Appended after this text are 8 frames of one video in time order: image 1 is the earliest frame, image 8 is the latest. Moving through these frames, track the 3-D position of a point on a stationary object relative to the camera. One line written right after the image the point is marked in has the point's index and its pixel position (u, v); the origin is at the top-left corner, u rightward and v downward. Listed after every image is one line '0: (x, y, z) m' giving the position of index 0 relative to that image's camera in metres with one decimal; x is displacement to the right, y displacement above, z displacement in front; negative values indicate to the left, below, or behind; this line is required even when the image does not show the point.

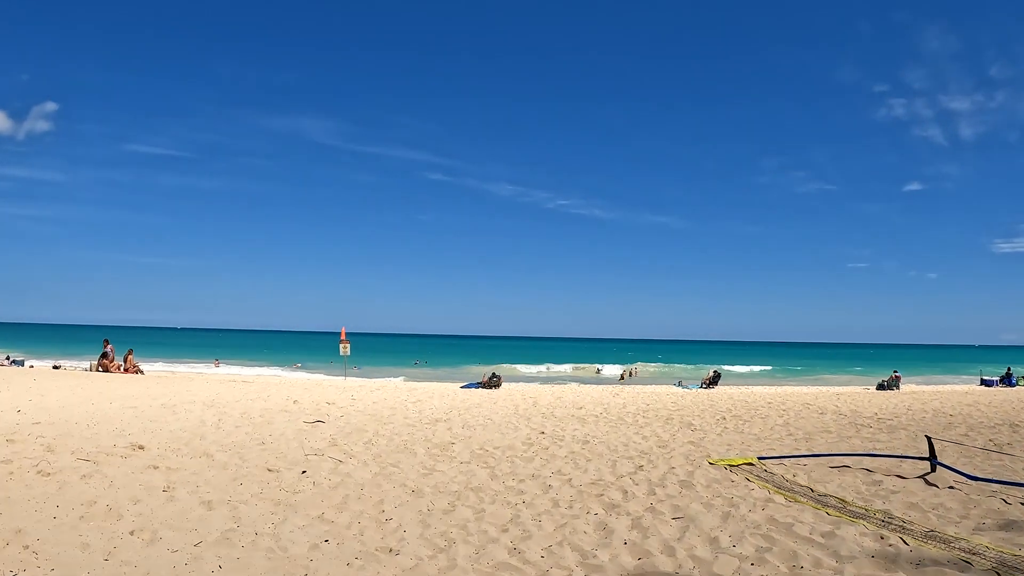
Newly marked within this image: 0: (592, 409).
0: (+1.8, -2.8, +12.4) m
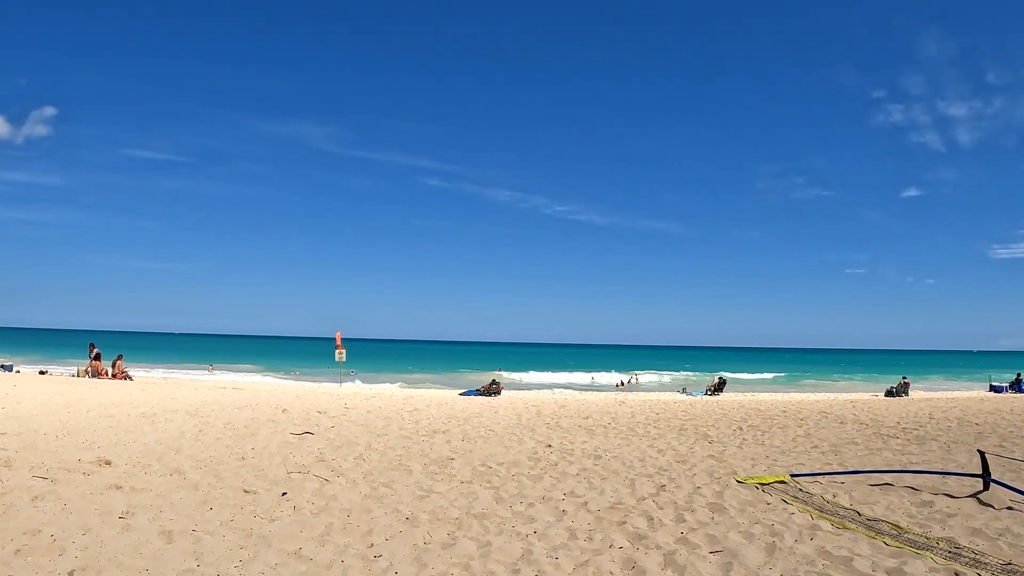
0: (+1.9, -2.8, +11.7) m
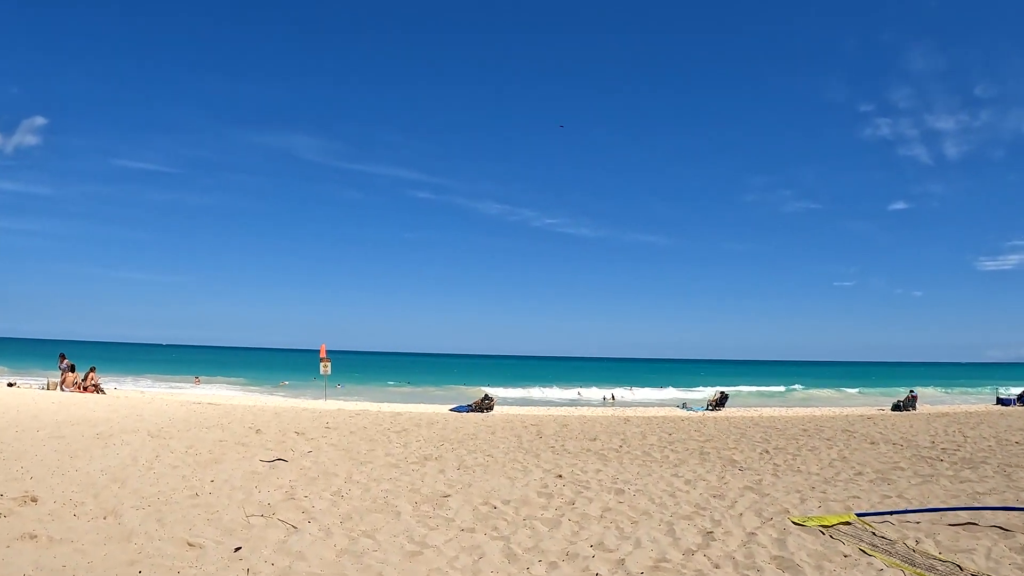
0: (+1.9, -3.0, +10.5) m
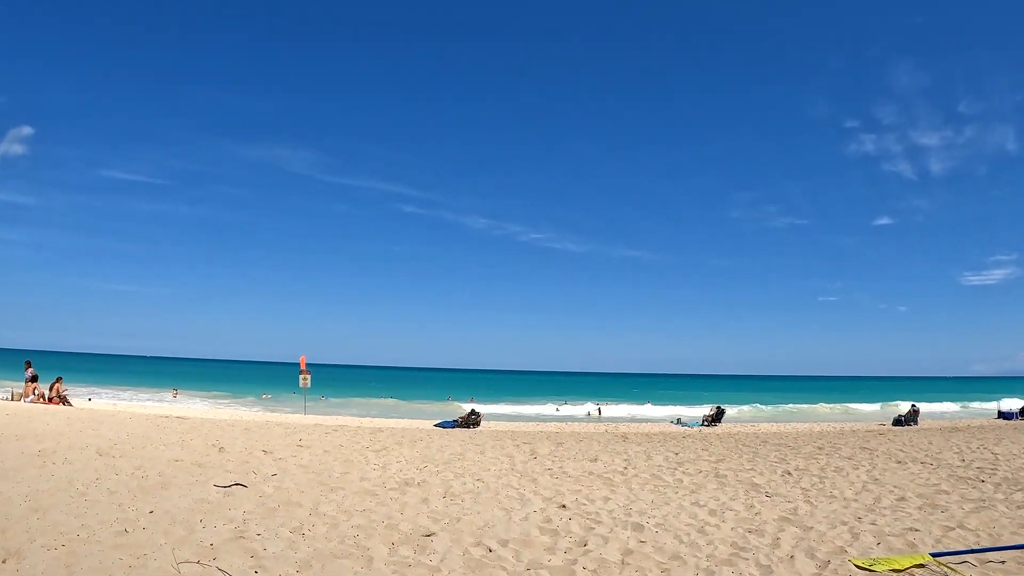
0: (+1.7, -3.0, +9.5) m
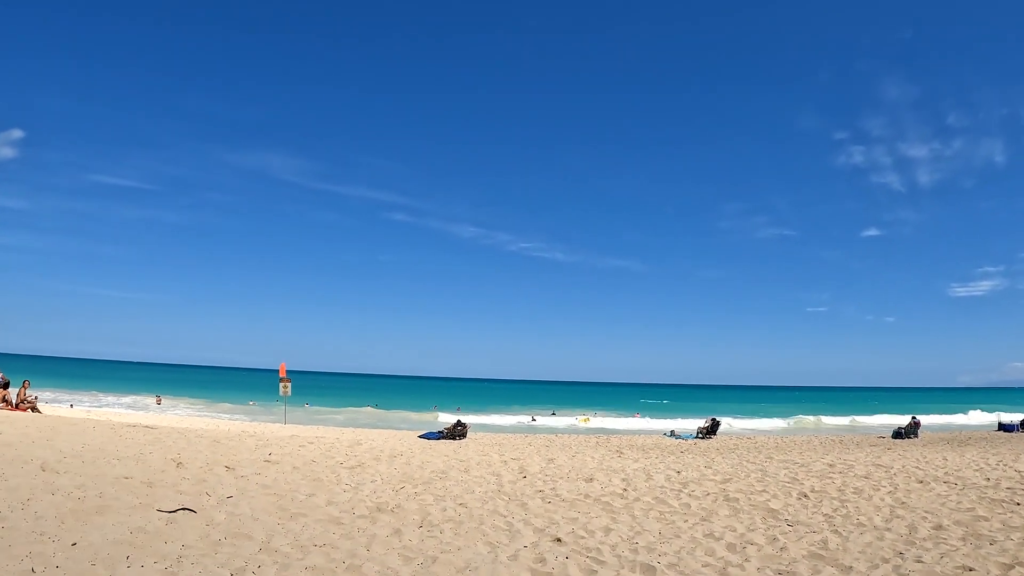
0: (+1.5, -3.1, +8.6) m
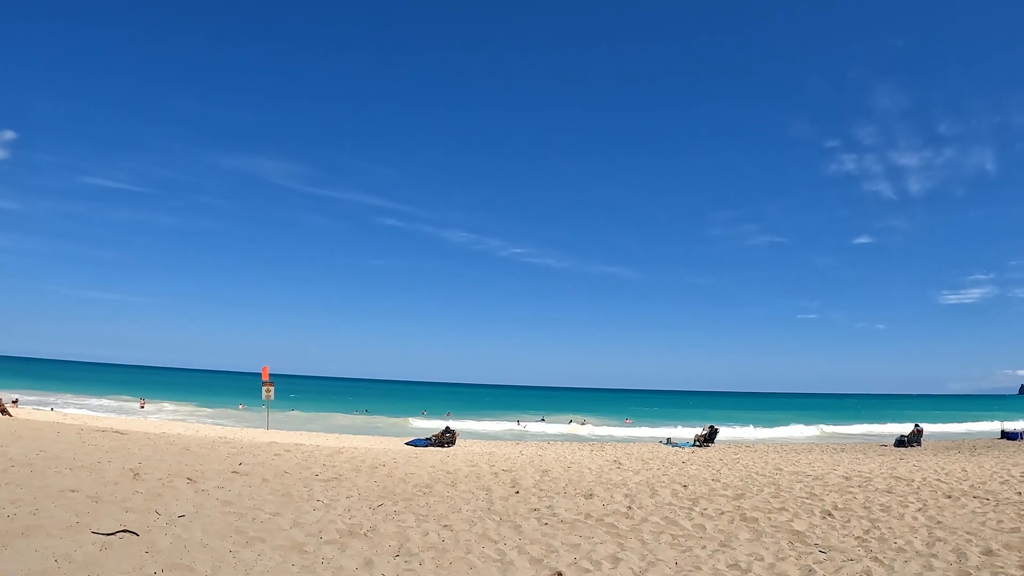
0: (+1.4, -3.0, +7.8) m
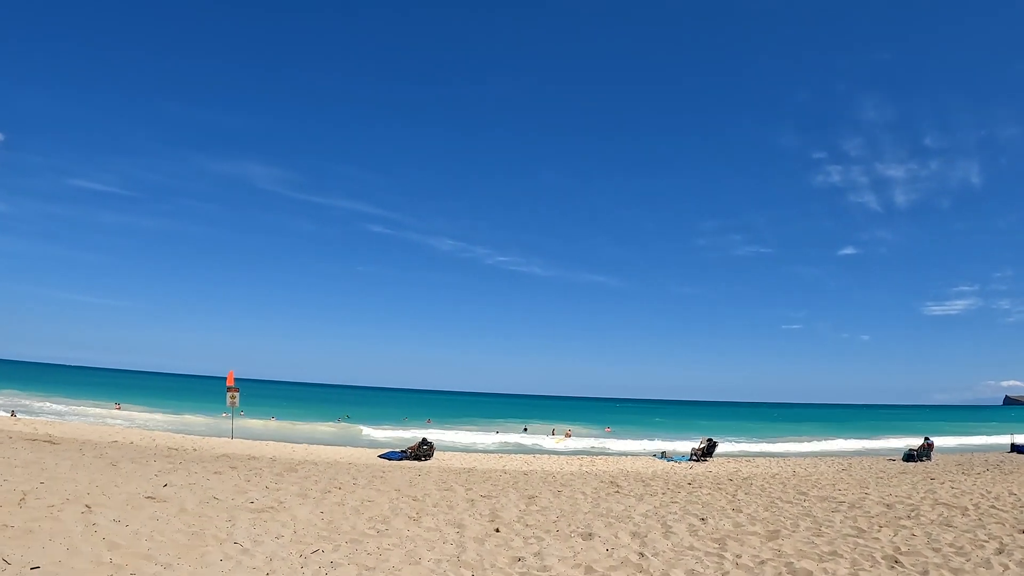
0: (+1.2, -2.8, +6.1) m
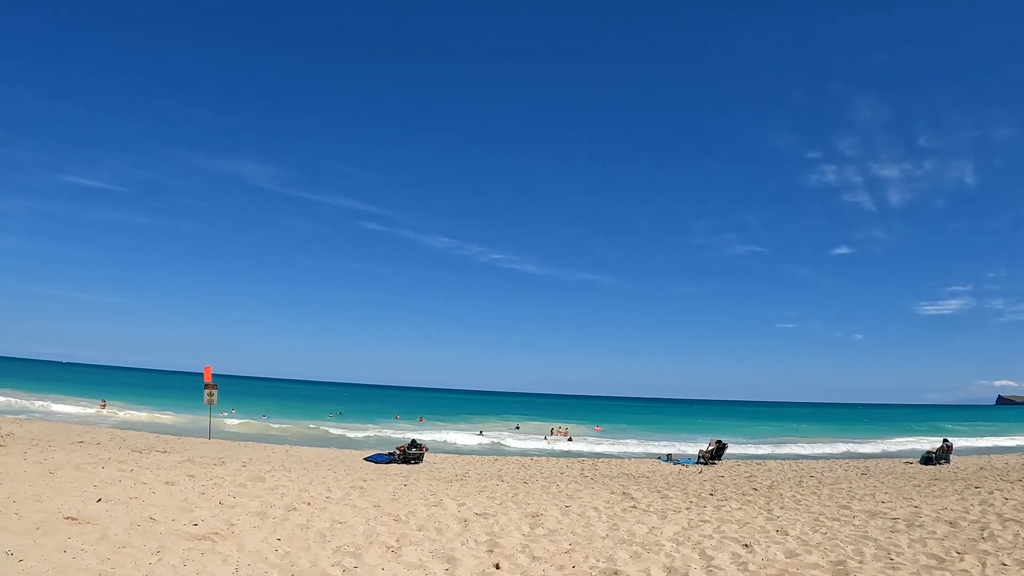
0: (+1.2, -2.5, +4.8) m
